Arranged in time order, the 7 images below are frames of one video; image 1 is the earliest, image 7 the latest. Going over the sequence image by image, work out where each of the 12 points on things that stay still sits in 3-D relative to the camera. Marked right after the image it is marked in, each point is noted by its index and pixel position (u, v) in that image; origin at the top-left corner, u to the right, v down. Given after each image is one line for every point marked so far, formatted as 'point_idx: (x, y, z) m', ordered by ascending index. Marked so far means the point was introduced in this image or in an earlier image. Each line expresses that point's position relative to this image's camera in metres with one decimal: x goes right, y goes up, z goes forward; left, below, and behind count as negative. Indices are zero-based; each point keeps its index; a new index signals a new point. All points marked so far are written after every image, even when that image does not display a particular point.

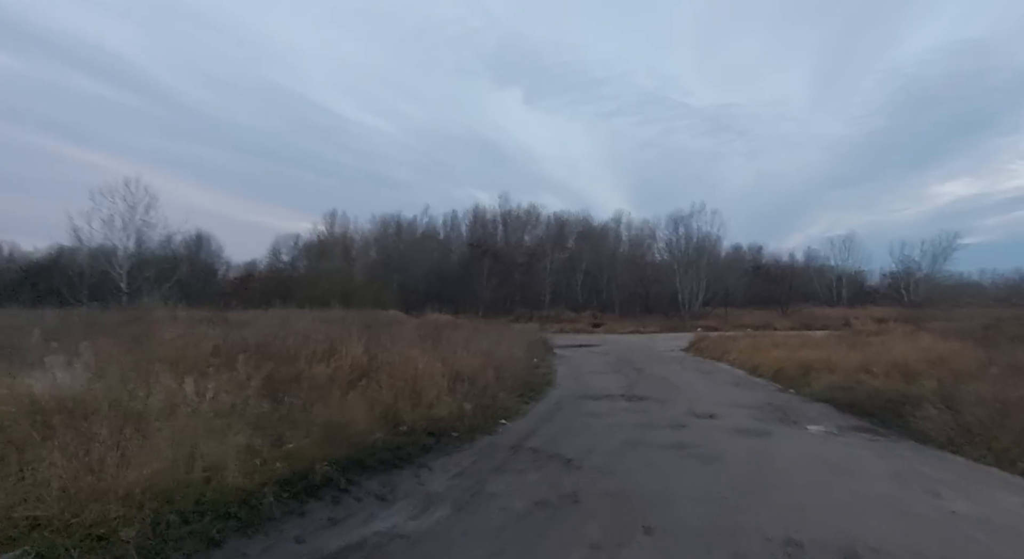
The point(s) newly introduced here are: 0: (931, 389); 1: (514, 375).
0: (+9.1, -2.4, +11.7) m
1: (0.0, -2.6, +15.2) m
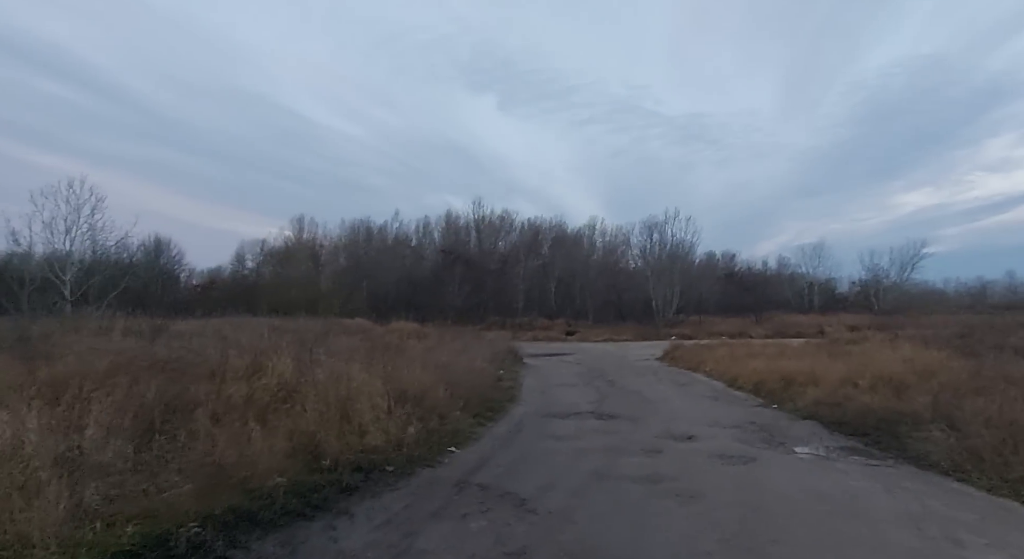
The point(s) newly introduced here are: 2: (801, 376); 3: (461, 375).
0: (+8.2, -2.5, +10.6) m
1: (-1.0, -2.7, +13.7) m
2: (+8.4, -2.8, +15.7) m
3: (-1.4, -2.6, +15.1) m
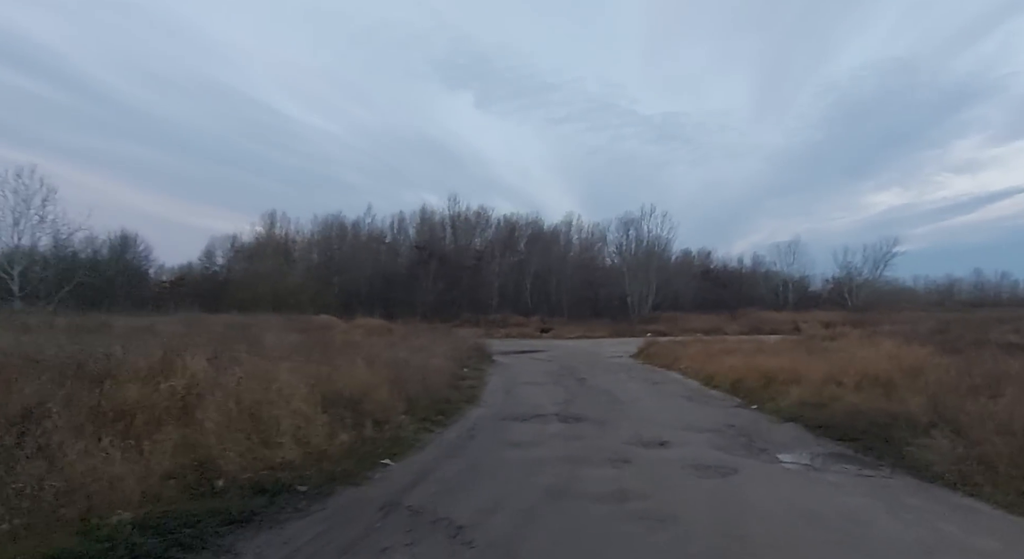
0: (+7.3, -2.3, +9.6) m
1: (-2.0, -2.5, +12.4) m
2: (+7.3, -2.6, +14.7) m
3: (-2.5, -2.3, +13.8) m
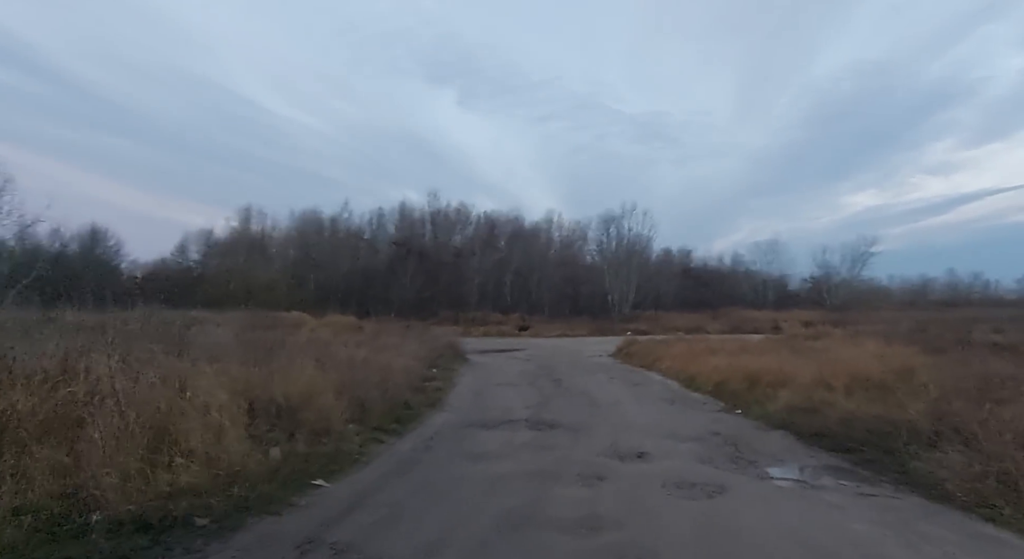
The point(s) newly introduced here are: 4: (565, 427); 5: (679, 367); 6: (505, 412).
0: (+6.7, -2.2, +8.8) m
1: (-2.7, -2.3, +11.2) m
2: (+6.5, -2.5, +13.8) m
3: (-3.2, -2.1, +12.6) m
4: (+1.0, -2.9, +10.5) m
5: (+6.0, -3.2, +19.4) m
6: (-0.2, -3.0, +12.4) m
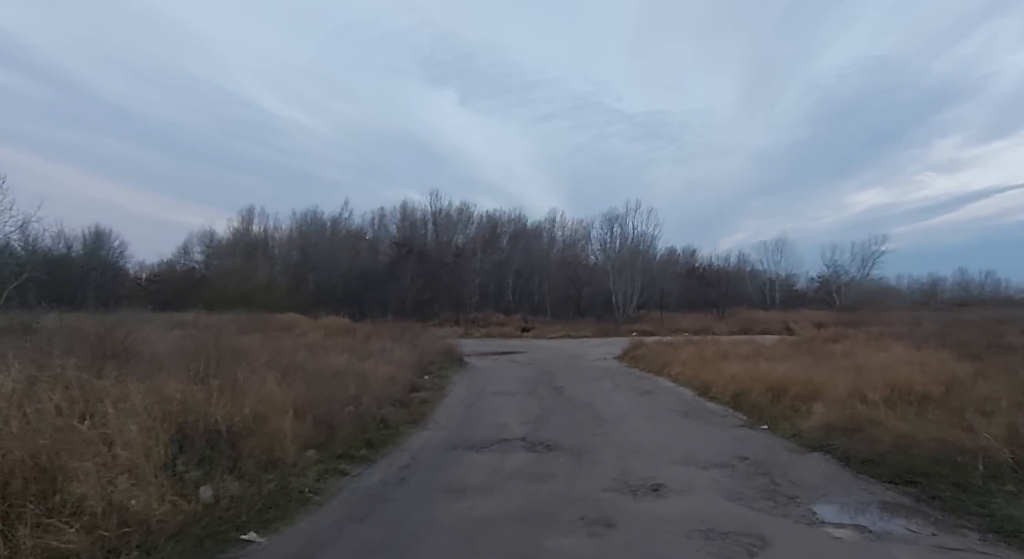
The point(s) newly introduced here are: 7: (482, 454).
0: (+6.5, -2.1, +7.3) m
1: (-2.8, -2.3, +9.8) m
2: (+6.4, -2.4, +12.3) m
3: (-3.4, -2.1, +11.2) m
4: (+0.9, -2.8, +9.0) m
5: (+5.9, -3.1, +17.9) m
6: (-0.3, -3.0, +10.9) m
7: (-0.5, -2.9, +8.9) m
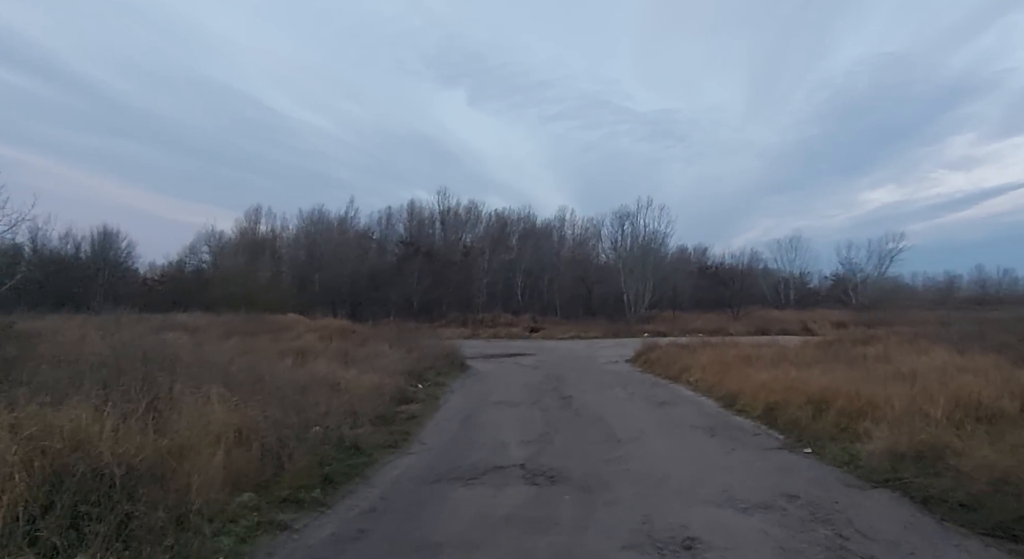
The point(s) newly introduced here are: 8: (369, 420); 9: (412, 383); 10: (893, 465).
0: (+6.4, -2.1, +5.6) m
1: (-2.9, -2.2, +8.2) m
2: (+6.4, -2.4, +10.6) m
3: (-3.4, -2.1, +9.6) m
4: (+0.8, -2.8, +7.4) m
5: (+6.0, -3.0, +16.2) m
6: (-0.3, -3.0, +9.3) m
7: (-0.6, -2.8, +7.4) m
8: (-2.6, -2.6, +9.7) m
9: (-2.8, -2.9, +15.4) m
10: (+5.2, -2.5, +7.4) m
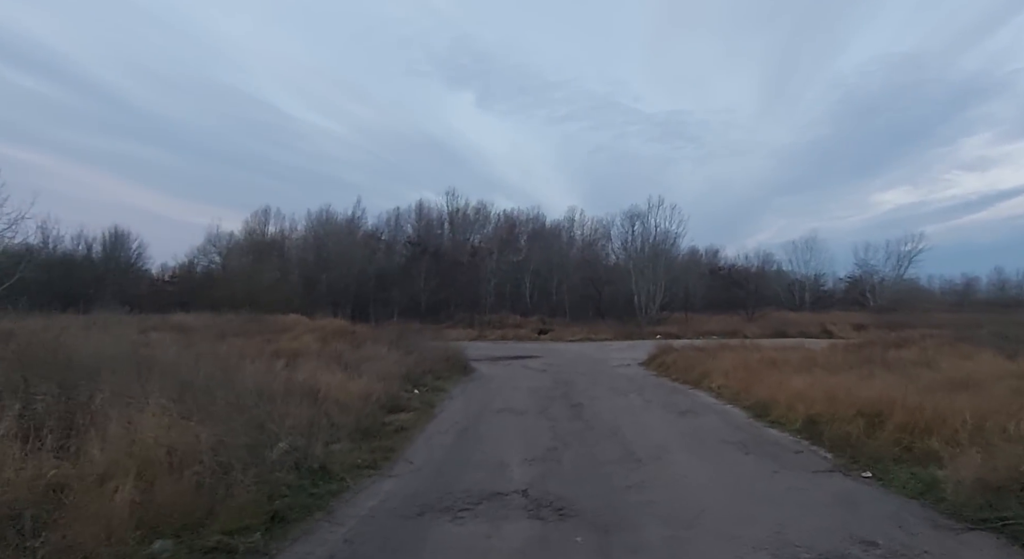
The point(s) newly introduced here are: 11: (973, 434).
0: (+6.4, -1.9, +4.1) m
1: (-2.9, -2.1, +6.9) m
2: (+6.5, -2.2, +9.1) m
3: (-3.3, -1.9, +8.3) m
4: (+0.8, -2.6, +6.0) m
5: (+6.2, -2.9, +14.7) m
6: (-0.3, -2.8, +8.0) m
7: (-0.6, -2.7, +6.0) m
8: (-2.5, -2.5, +8.4) m
9: (-2.7, -2.8, +14.0) m
10: (+5.2, -2.4, +6.0) m
11: (+6.6, -2.2, +7.7) m
